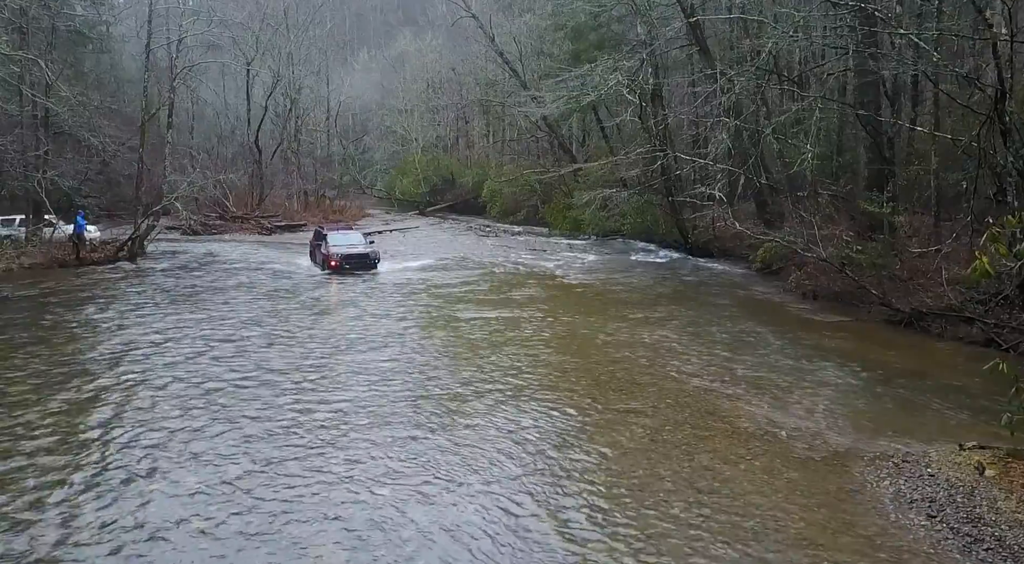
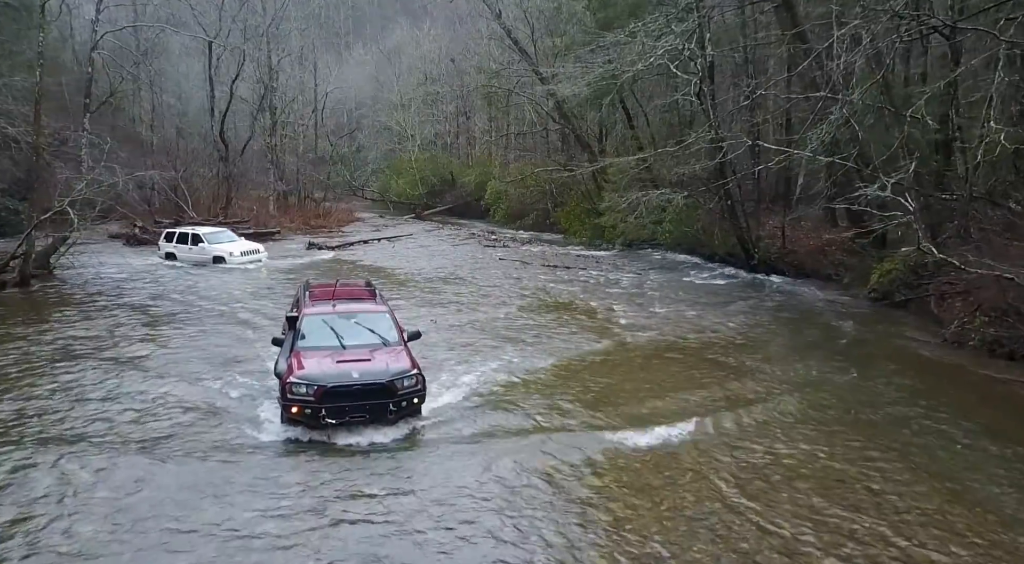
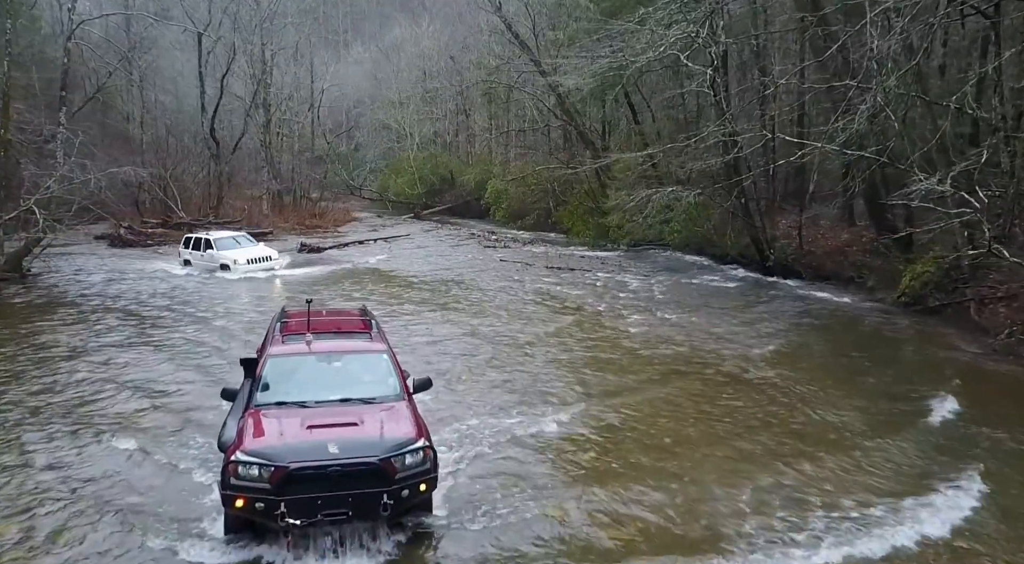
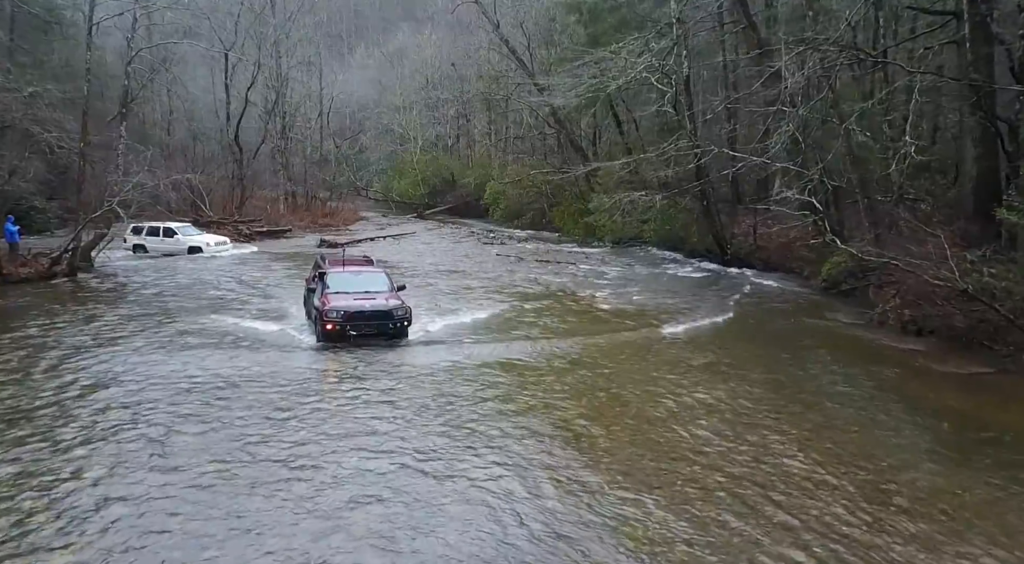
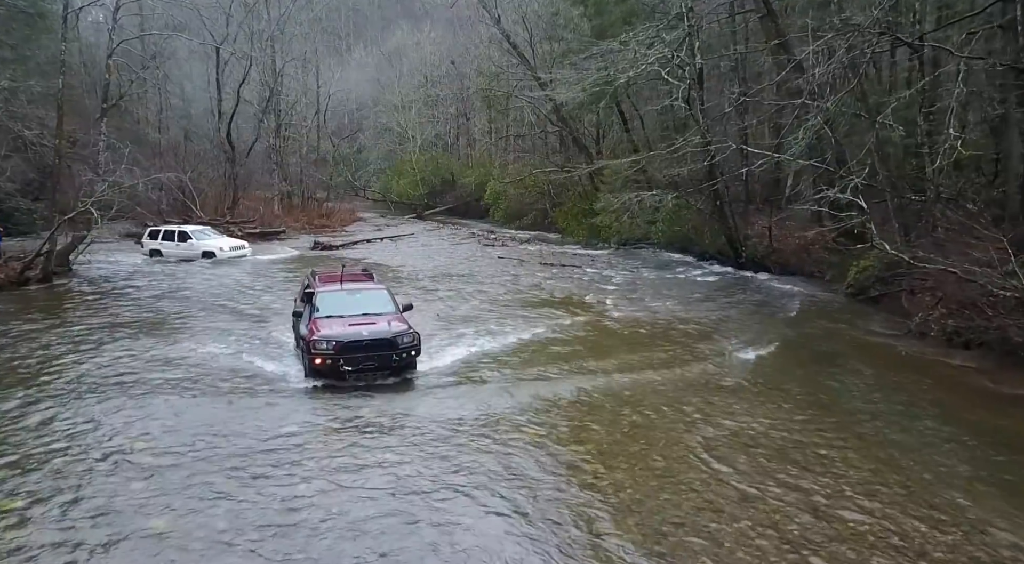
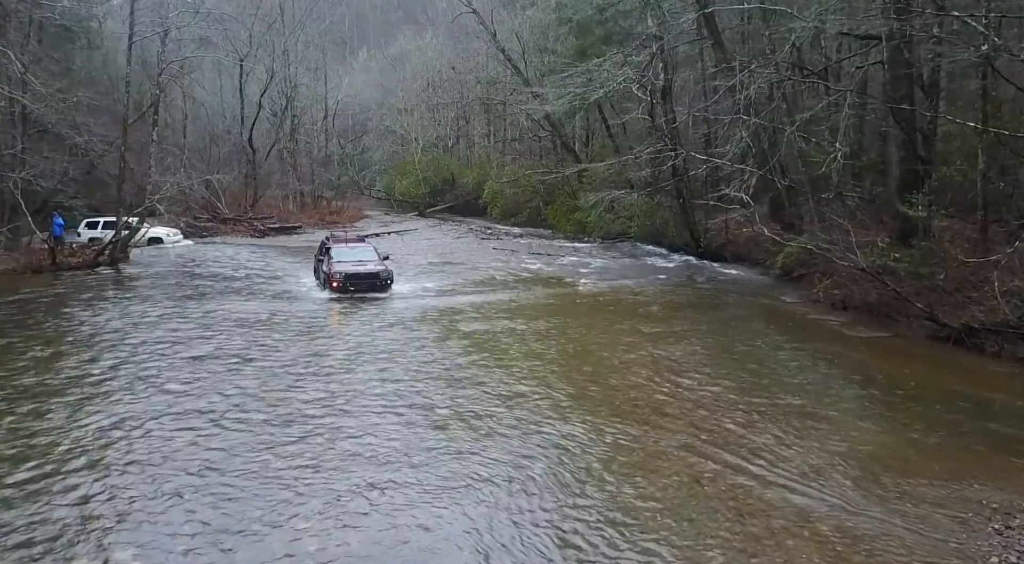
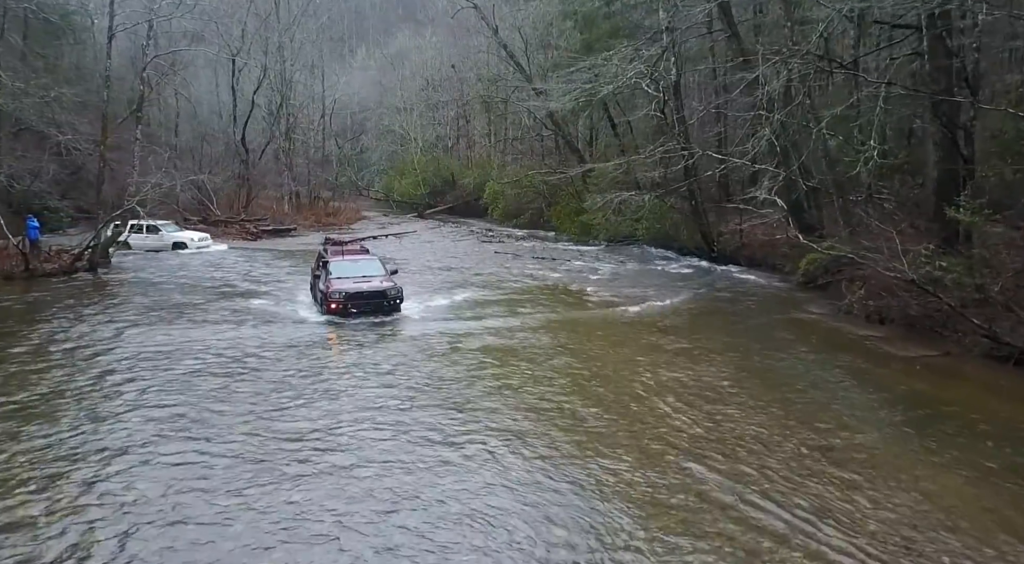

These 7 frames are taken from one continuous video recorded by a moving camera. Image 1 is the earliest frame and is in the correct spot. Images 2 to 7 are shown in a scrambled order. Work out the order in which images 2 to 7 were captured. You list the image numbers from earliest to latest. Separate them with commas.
6, 7, 4, 5, 2, 3
